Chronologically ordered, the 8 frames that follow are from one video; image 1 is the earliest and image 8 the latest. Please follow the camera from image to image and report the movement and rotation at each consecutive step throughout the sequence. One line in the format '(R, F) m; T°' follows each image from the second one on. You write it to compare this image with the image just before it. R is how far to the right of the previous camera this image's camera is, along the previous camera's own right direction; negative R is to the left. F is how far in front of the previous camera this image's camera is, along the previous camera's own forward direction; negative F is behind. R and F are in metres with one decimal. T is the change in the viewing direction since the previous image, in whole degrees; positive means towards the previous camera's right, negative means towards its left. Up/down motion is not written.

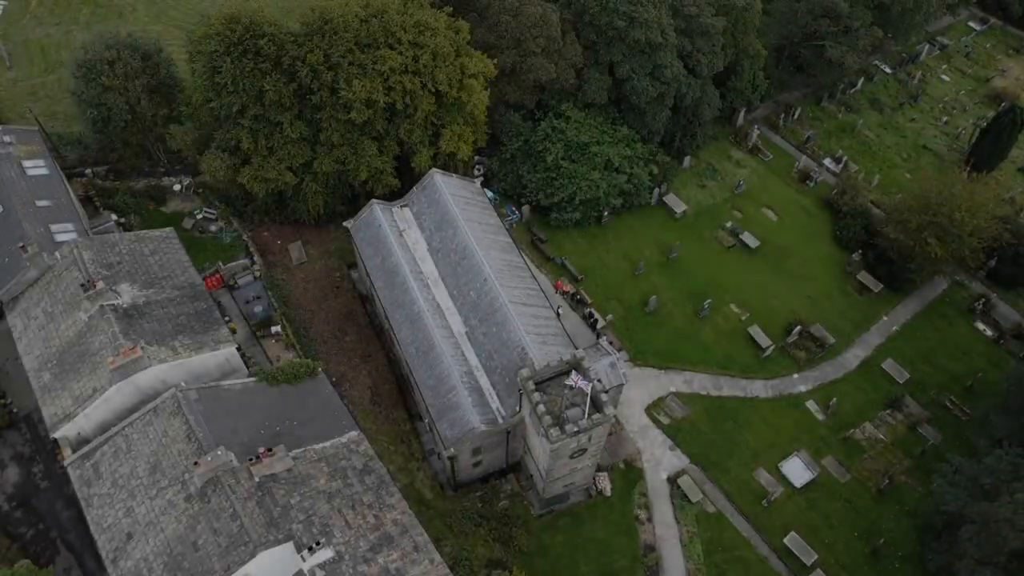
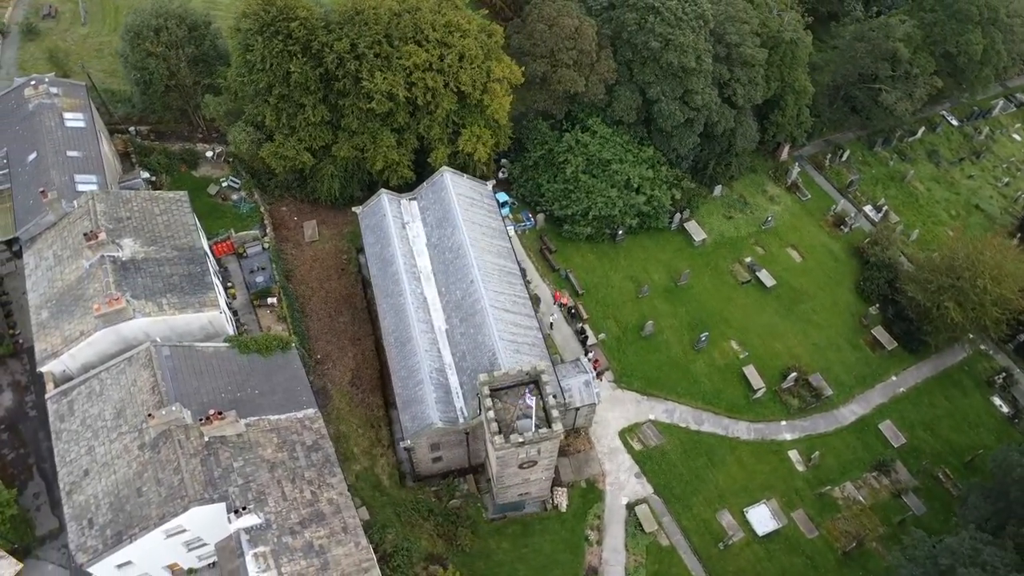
(+5.3, -0.3) m; -6°
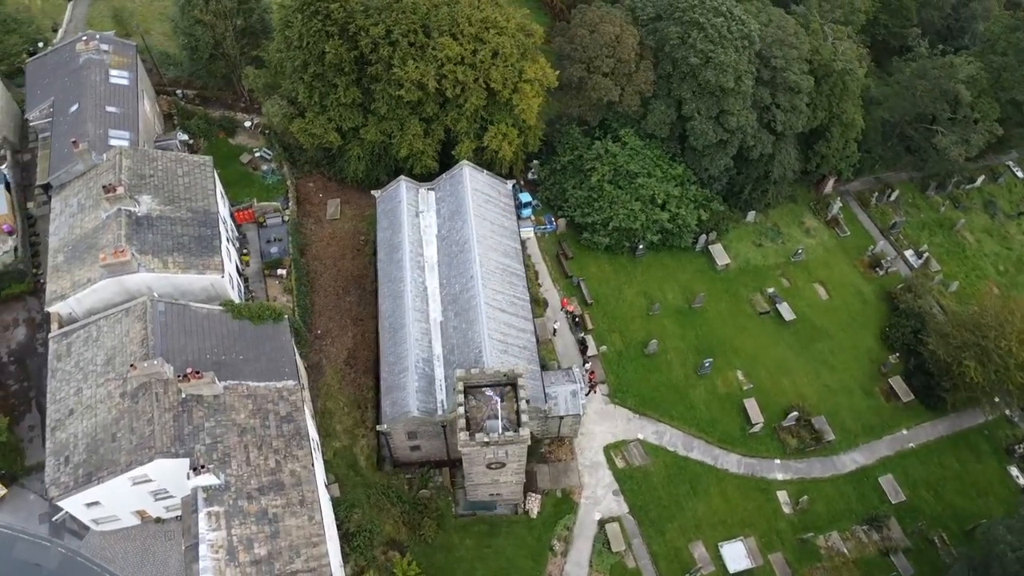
(+3.9, +0.2) m; -5°
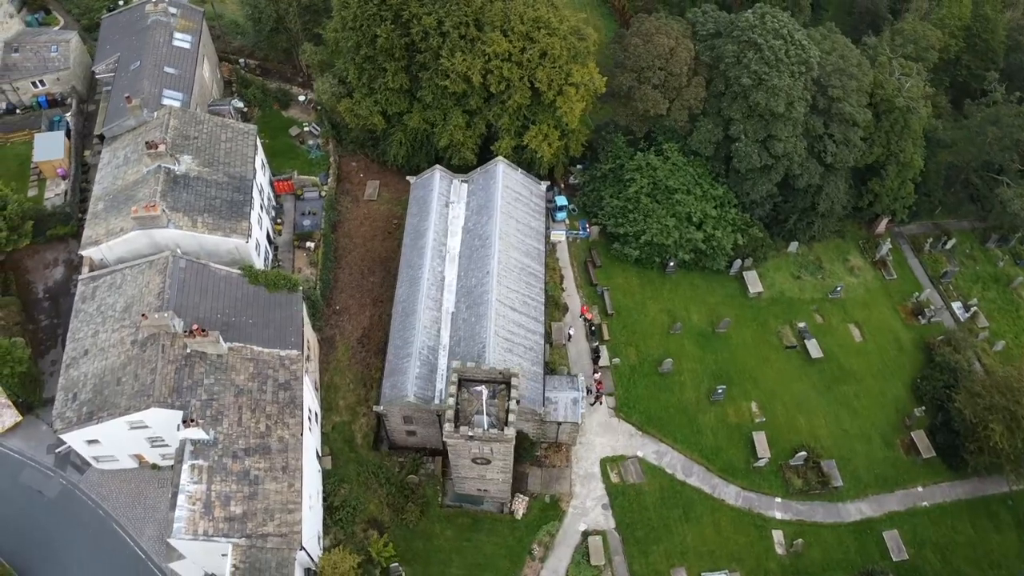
(+3.0, +0.1) m; -5°
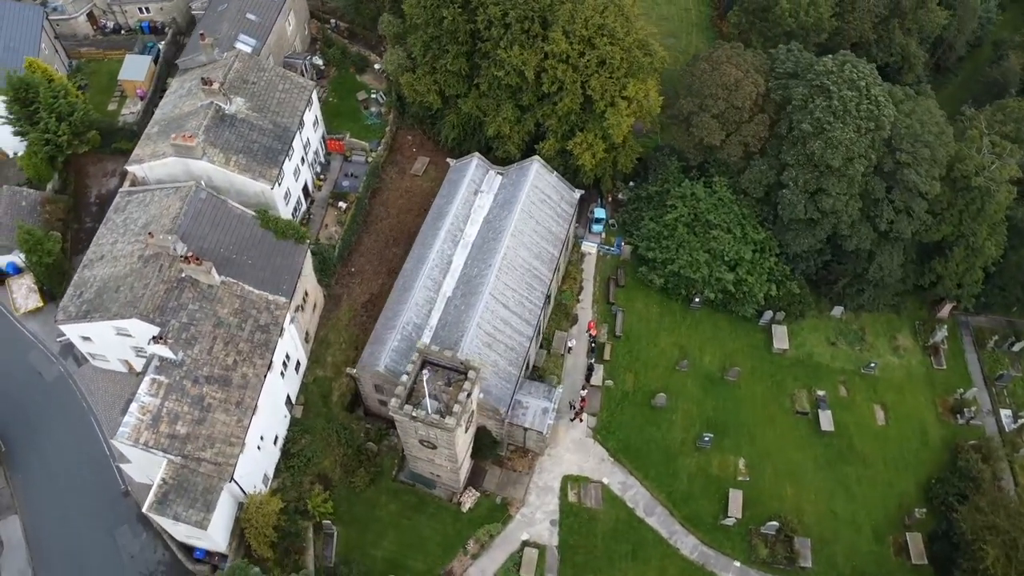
(+6.9, +0.6) m; -8°
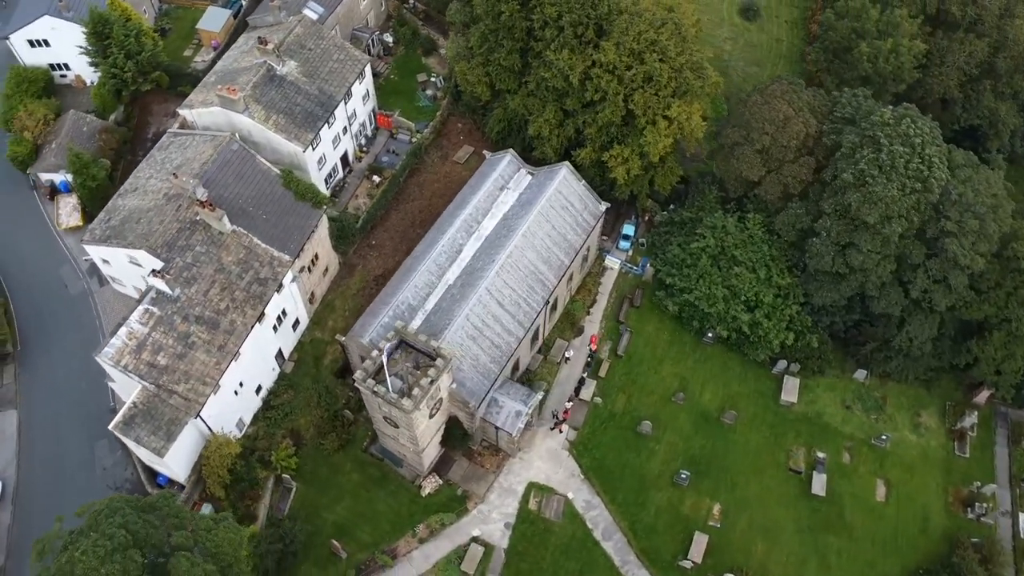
(+5.7, +0.3) m; -7°
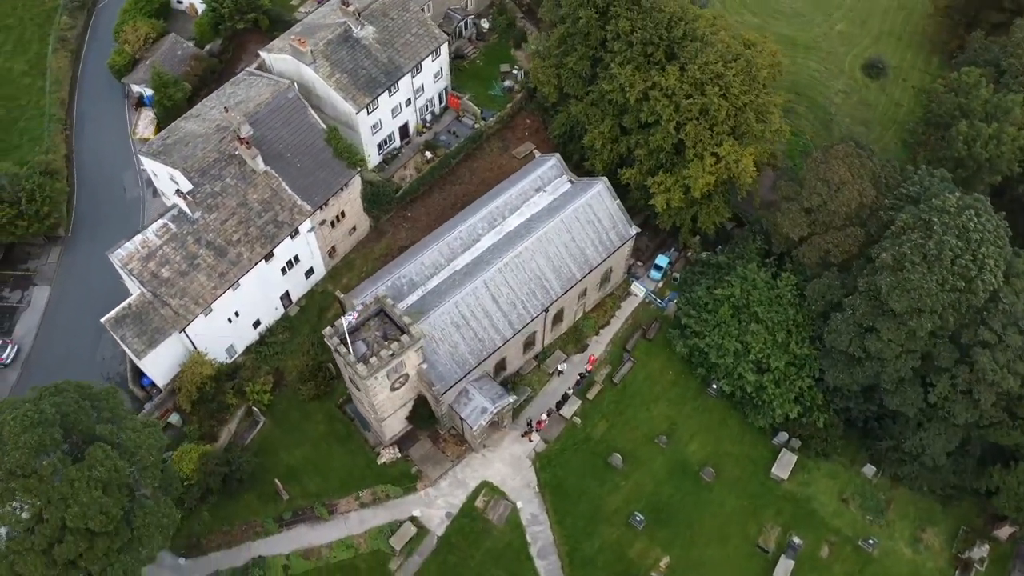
(+7.5, +0.6) m; -9°
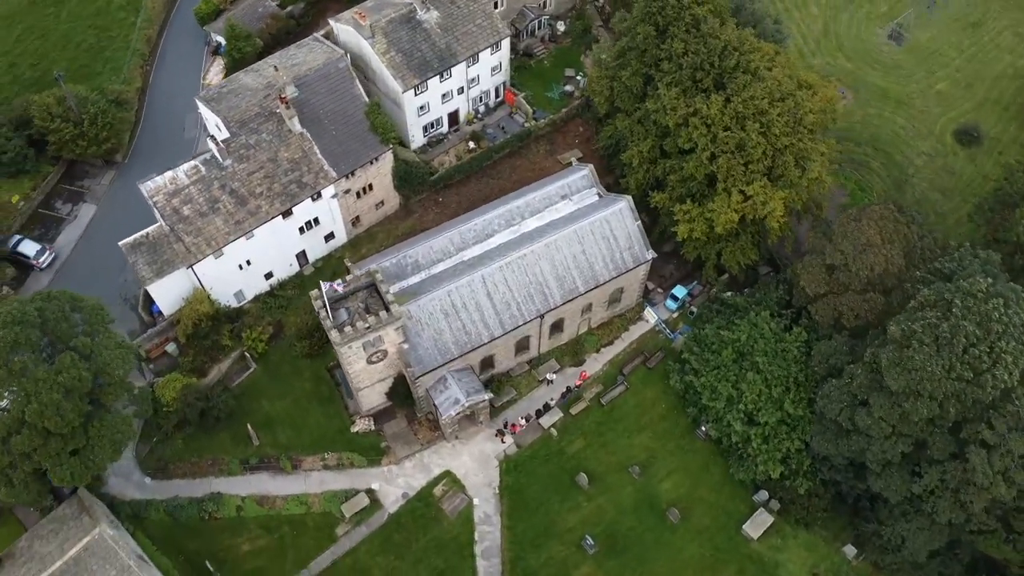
(+6.1, +0.3) m; -7°
